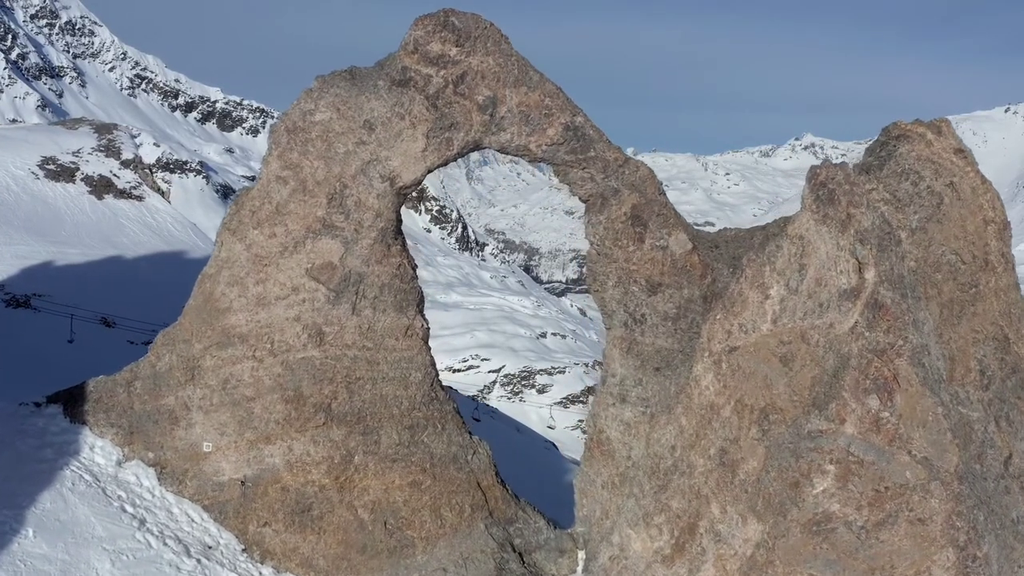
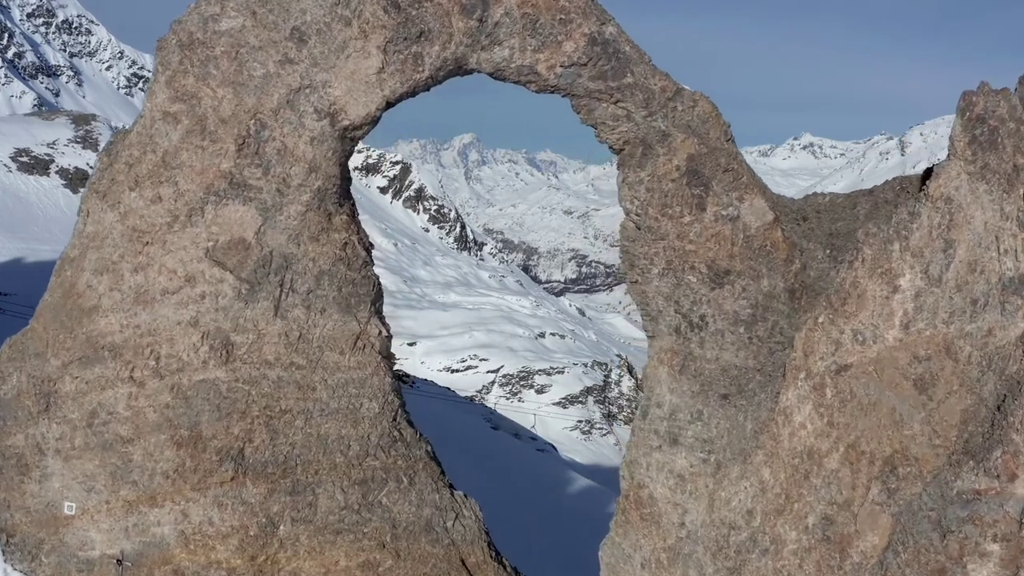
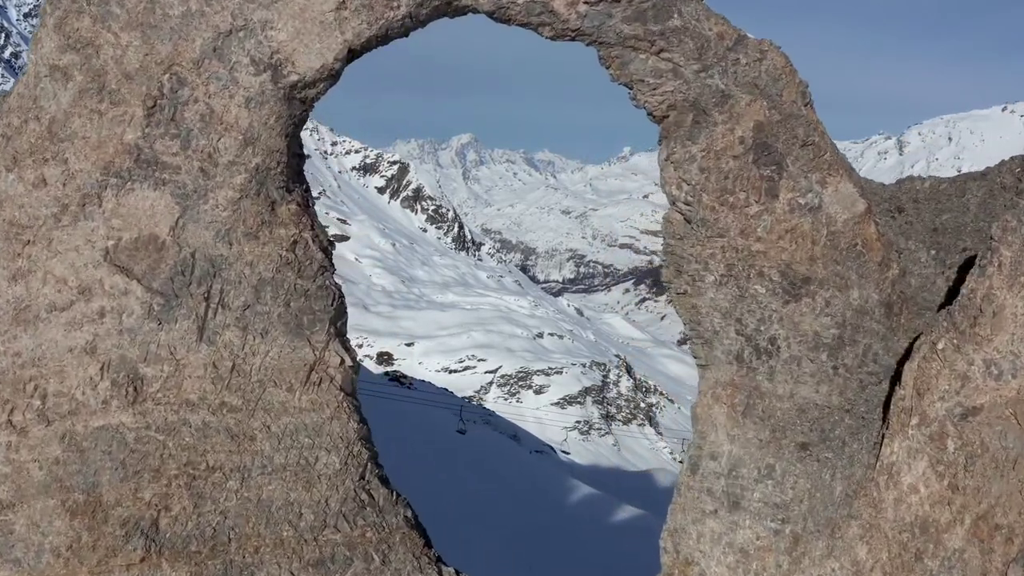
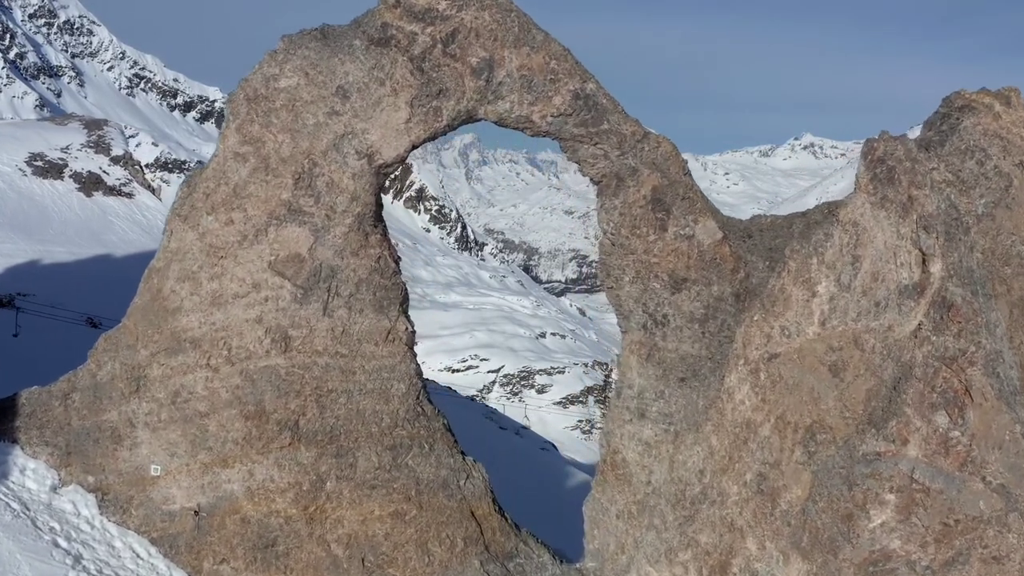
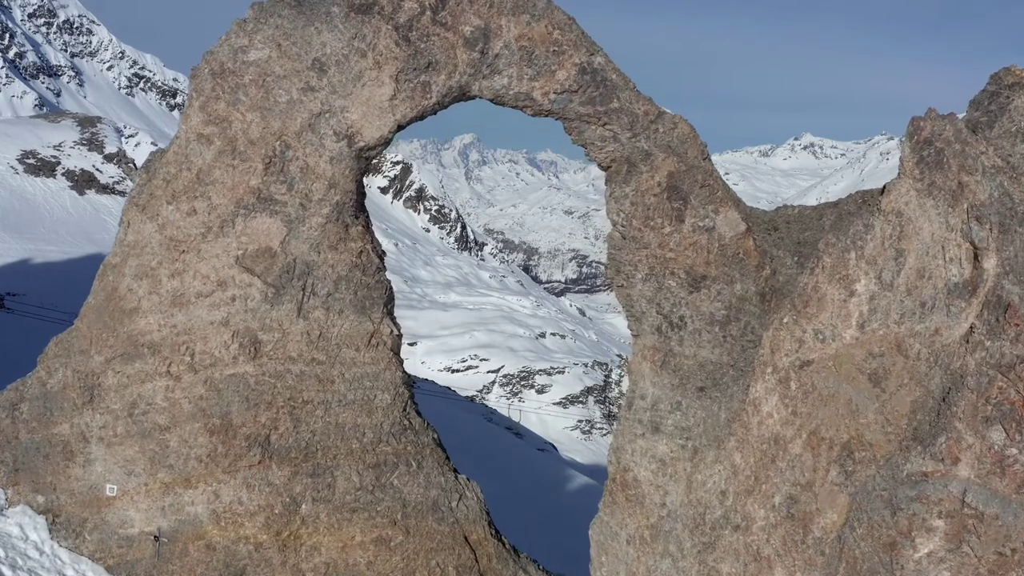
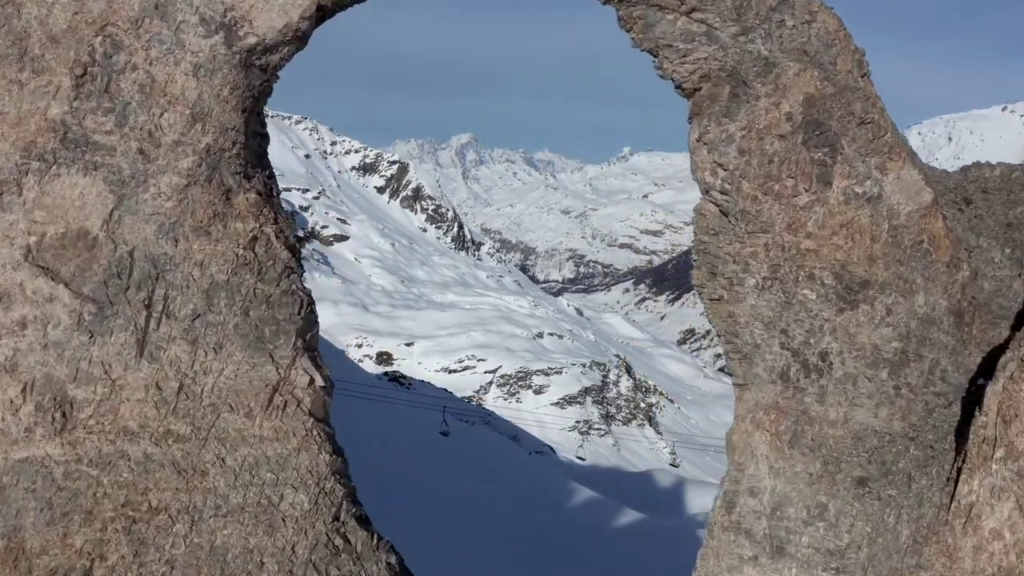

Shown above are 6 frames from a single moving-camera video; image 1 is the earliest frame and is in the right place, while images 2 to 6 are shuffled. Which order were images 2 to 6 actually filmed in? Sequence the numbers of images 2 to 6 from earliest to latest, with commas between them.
4, 5, 2, 3, 6
